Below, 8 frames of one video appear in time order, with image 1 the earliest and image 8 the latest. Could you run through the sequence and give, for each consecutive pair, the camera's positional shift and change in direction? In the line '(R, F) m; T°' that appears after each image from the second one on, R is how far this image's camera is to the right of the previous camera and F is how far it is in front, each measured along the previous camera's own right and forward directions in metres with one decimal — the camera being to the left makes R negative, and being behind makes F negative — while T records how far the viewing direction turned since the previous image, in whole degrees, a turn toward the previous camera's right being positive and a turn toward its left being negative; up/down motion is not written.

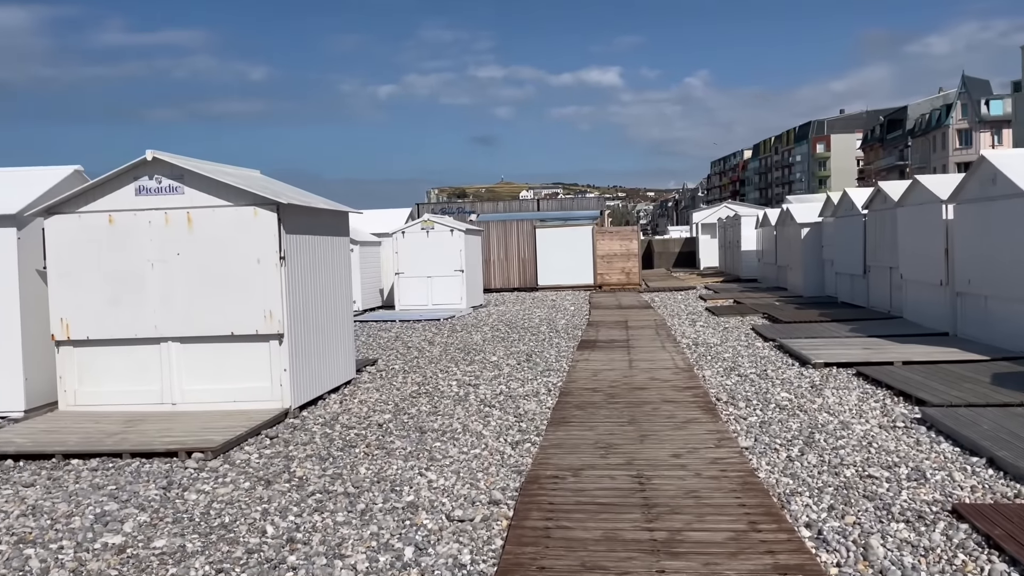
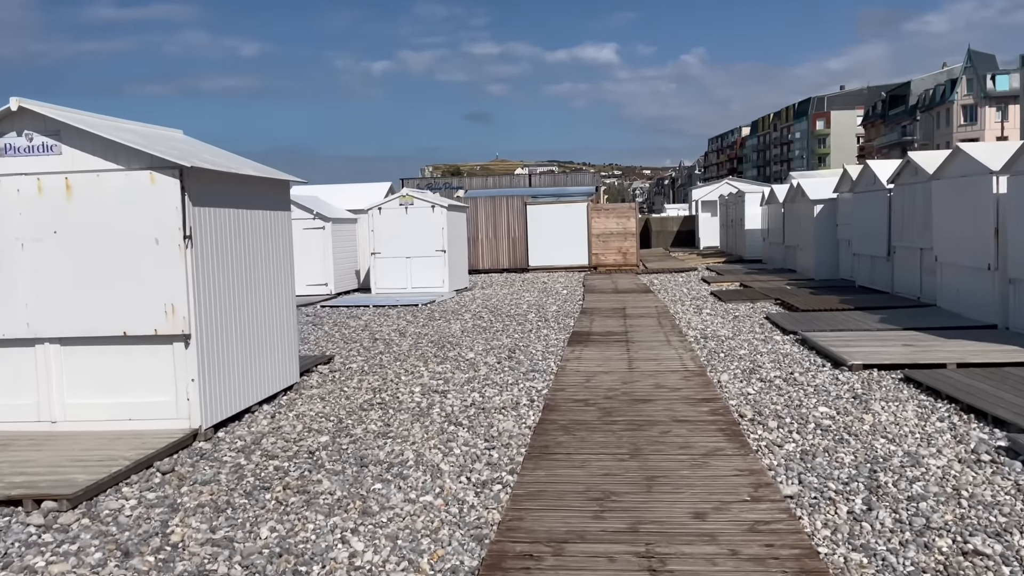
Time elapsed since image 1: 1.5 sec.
(+0.2, +1.8) m; 0°
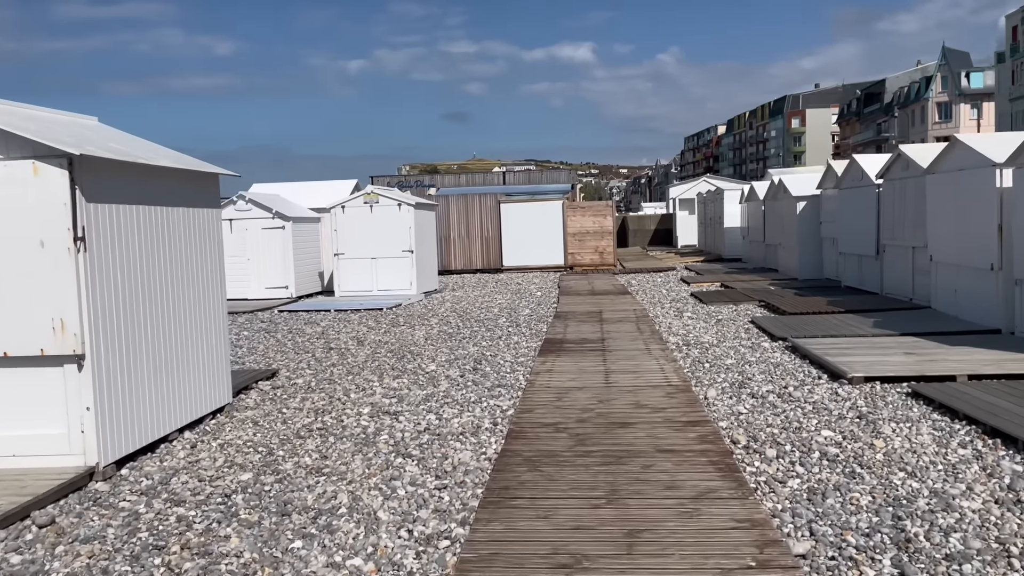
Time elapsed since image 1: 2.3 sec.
(+0.2, +1.0) m; +2°
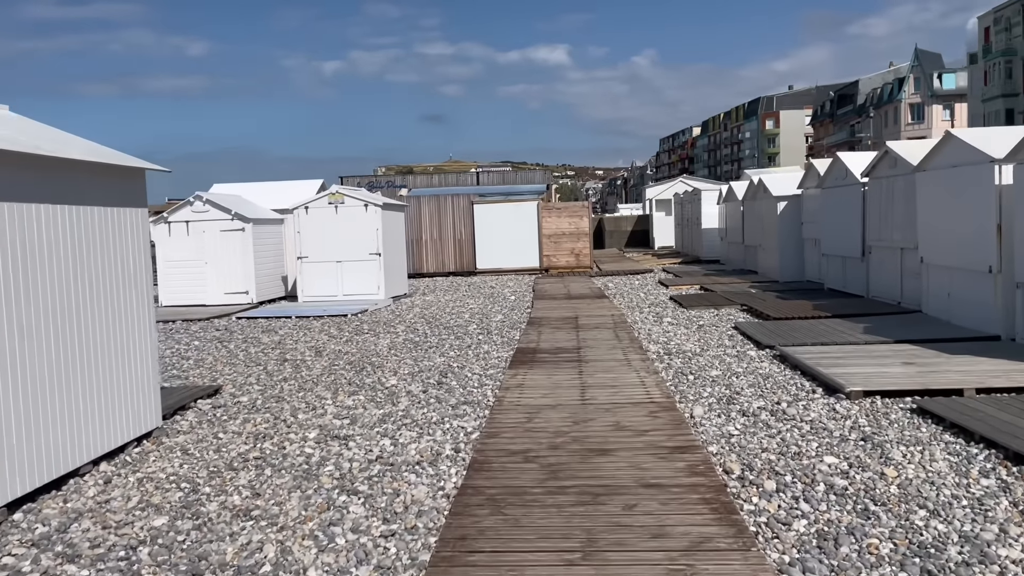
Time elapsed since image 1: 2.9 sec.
(+0.1, +0.8) m; +2°
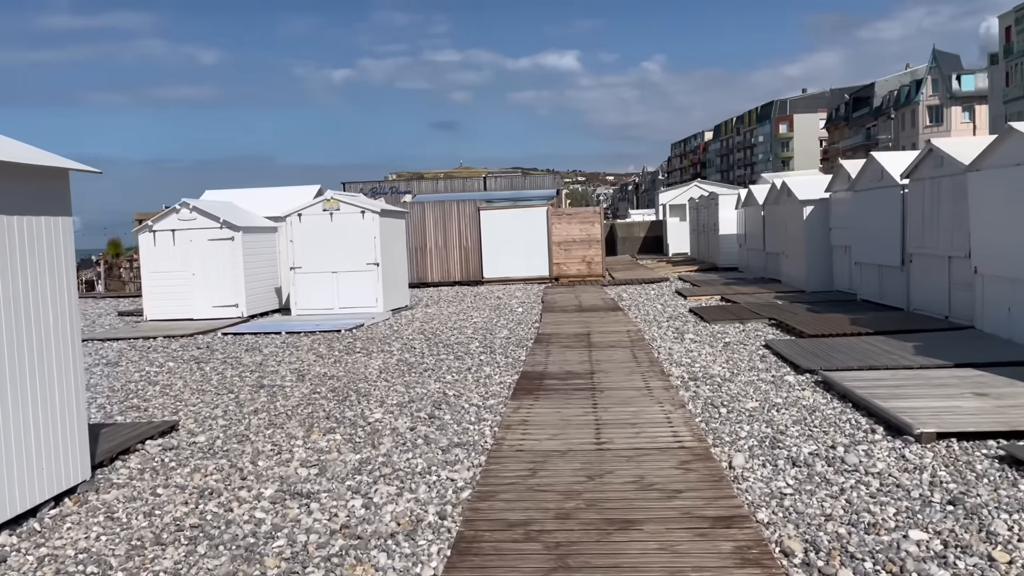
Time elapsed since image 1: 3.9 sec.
(+0.1, +1.2) m; -1°
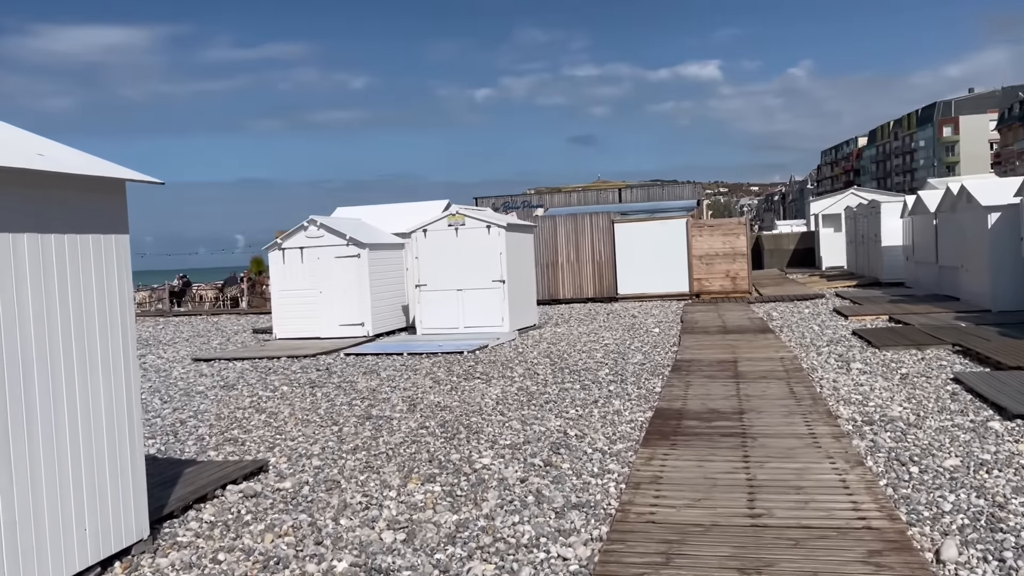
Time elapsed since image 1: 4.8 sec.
(+0.1, +1.2) m; -10°
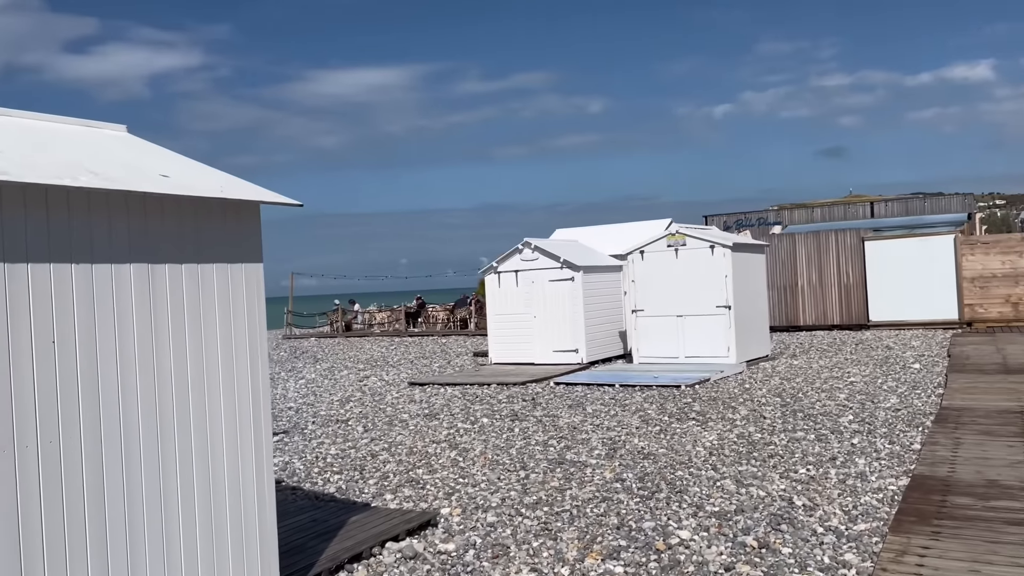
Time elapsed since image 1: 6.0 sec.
(+0.2, +1.0) m; -16°
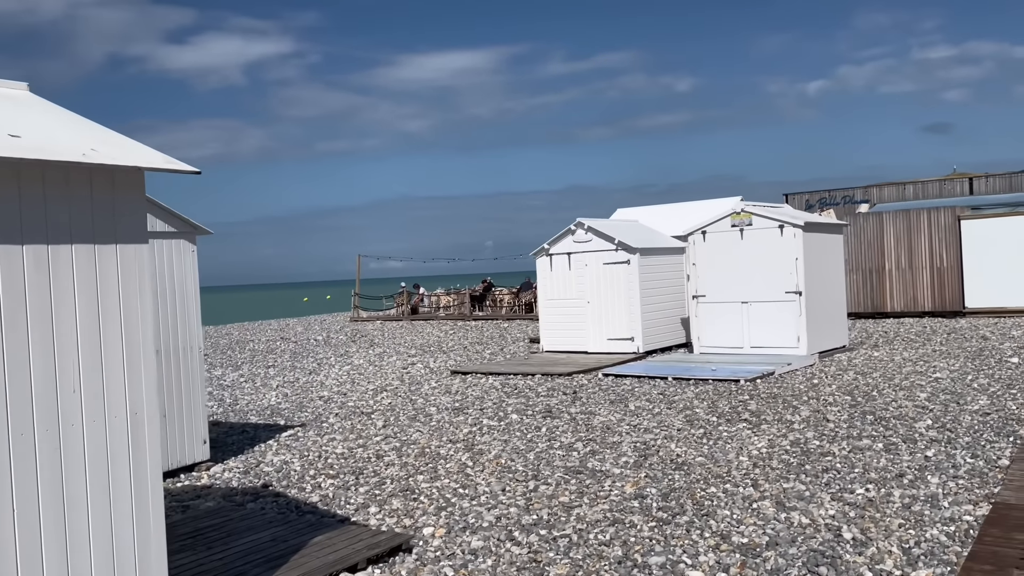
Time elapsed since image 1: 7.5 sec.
(+0.6, +0.9) m; -6°
